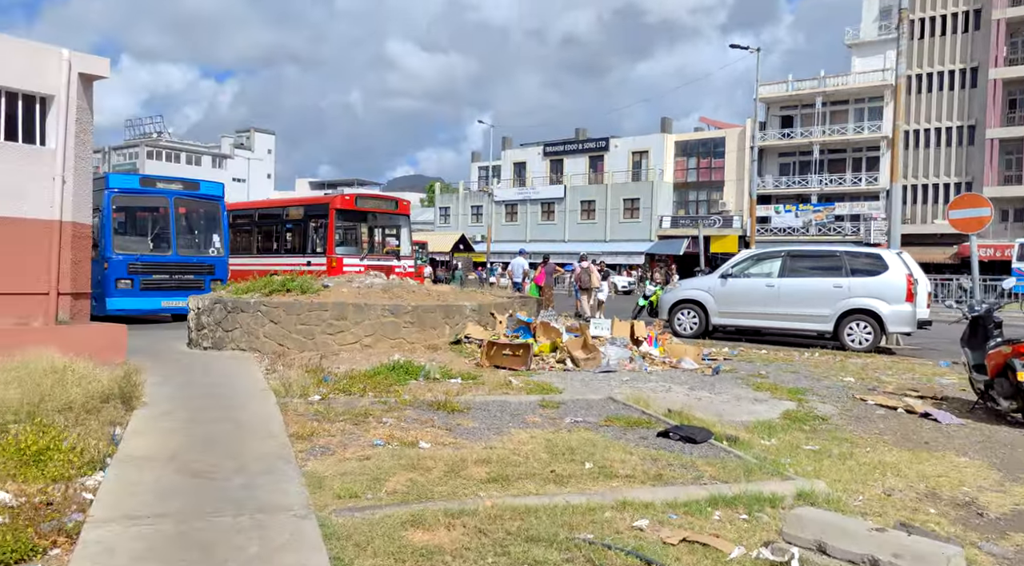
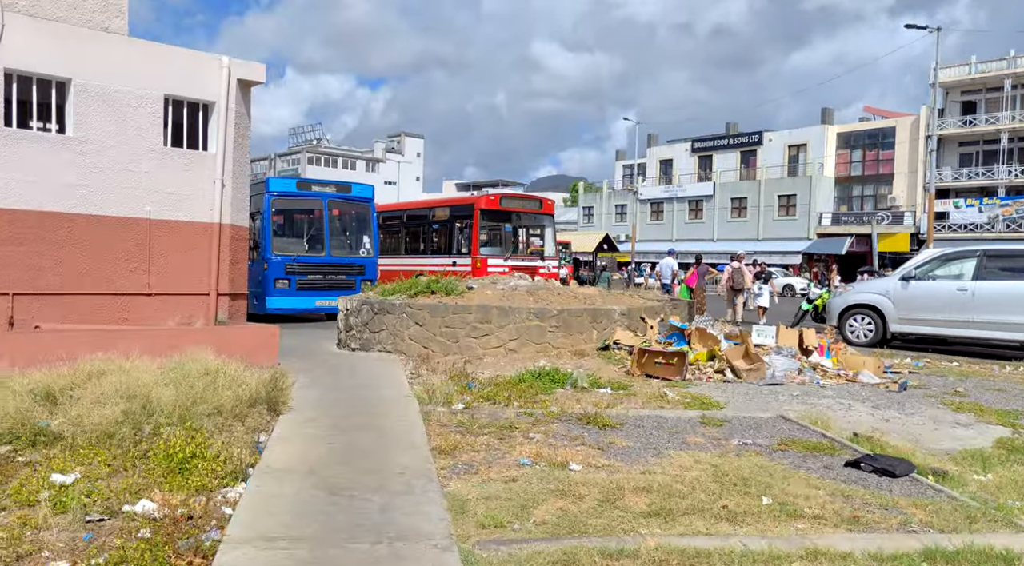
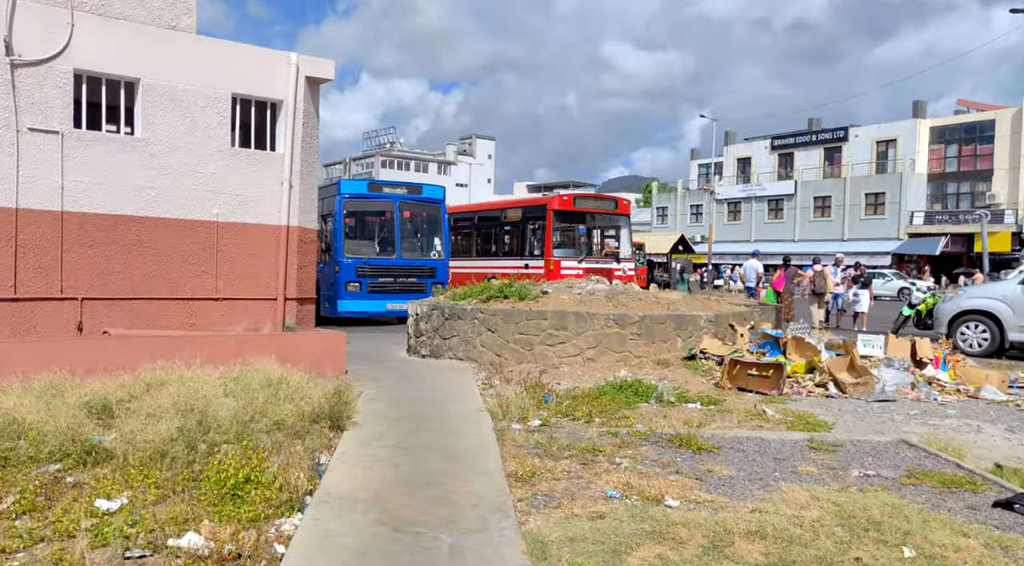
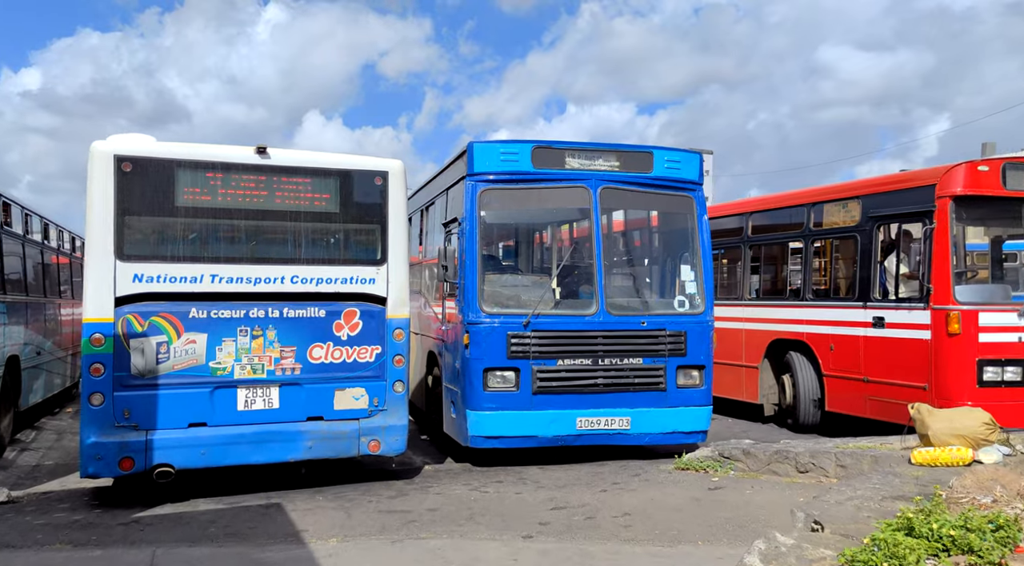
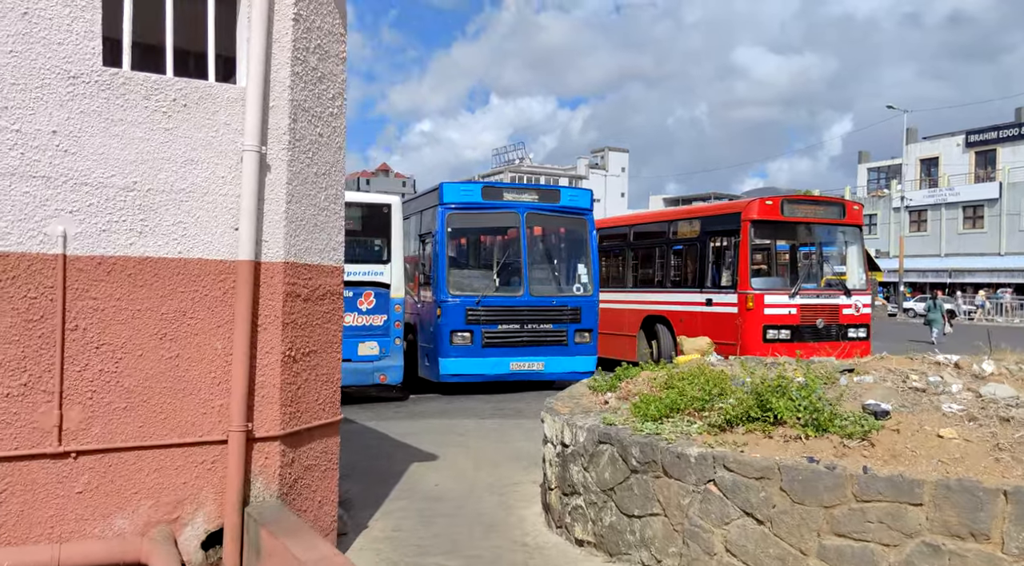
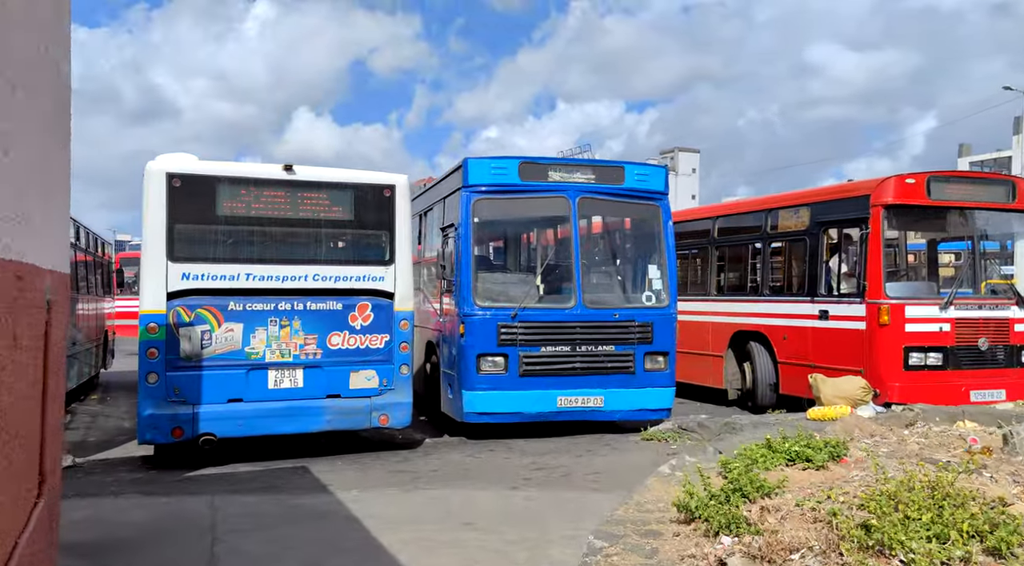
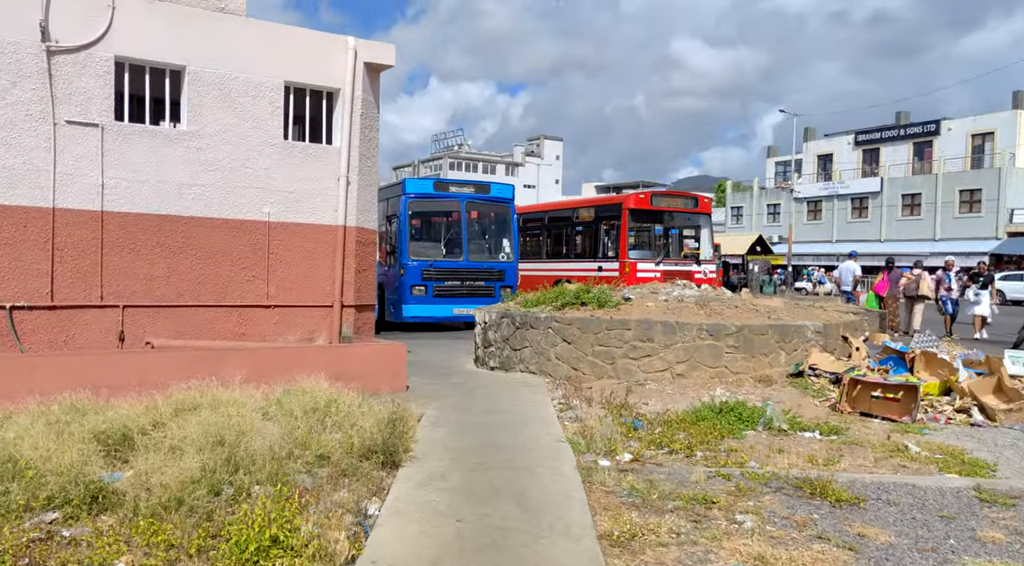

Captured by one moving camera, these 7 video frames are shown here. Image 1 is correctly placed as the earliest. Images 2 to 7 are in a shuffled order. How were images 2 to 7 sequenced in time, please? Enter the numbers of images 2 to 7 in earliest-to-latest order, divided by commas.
2, 3, 7, 5, 6, 4
